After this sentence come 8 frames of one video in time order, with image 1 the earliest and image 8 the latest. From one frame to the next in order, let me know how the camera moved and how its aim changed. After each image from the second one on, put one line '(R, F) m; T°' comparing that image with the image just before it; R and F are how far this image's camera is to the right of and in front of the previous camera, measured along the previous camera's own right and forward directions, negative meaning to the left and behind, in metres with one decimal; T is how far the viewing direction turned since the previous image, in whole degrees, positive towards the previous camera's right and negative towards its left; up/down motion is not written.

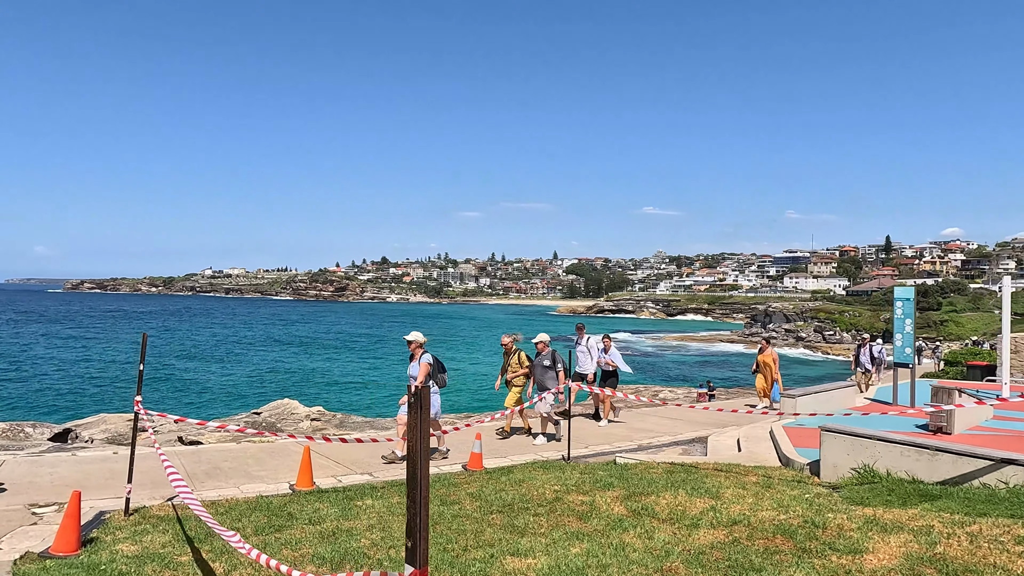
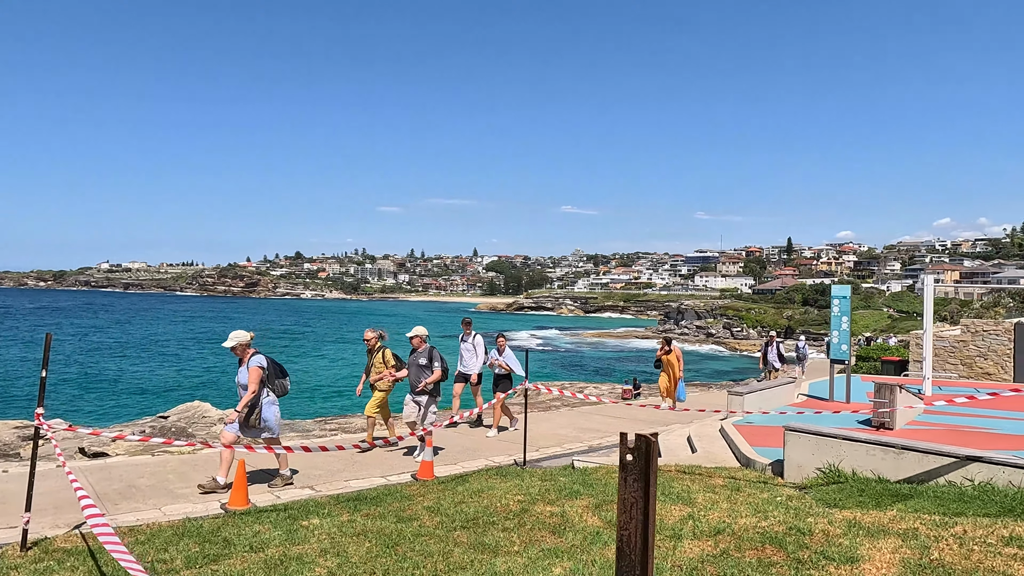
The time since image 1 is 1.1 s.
(-0.4, +0.5) m; +7°
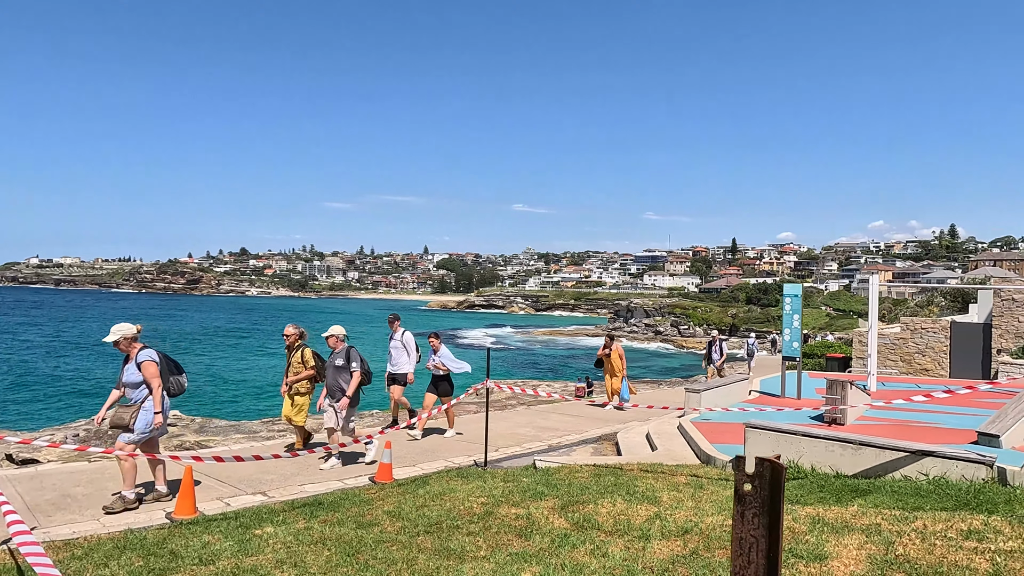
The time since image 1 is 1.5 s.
(-0.1, +0.2) m; +4°
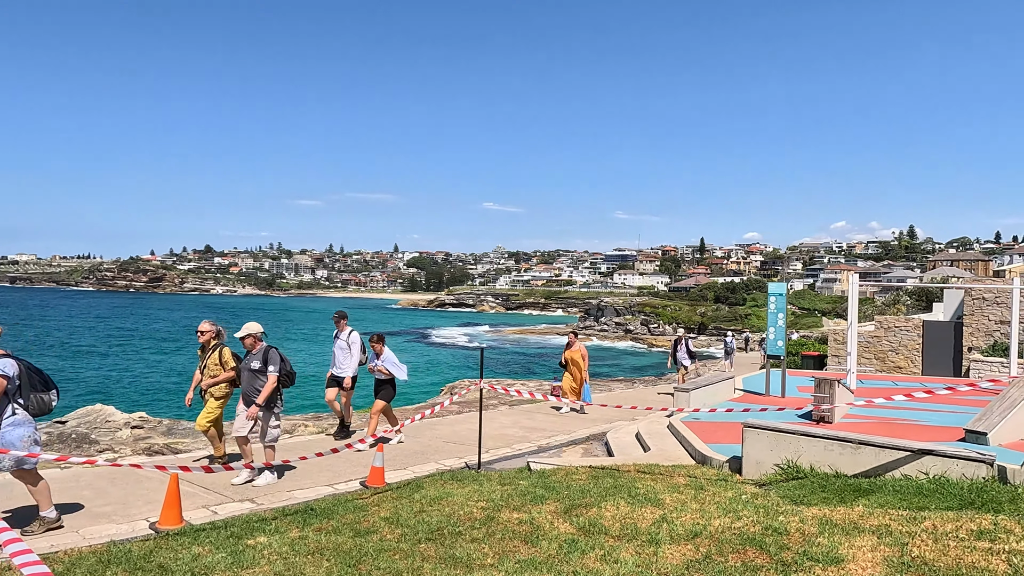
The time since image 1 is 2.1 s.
(-0.3, +0.2) m; +3°
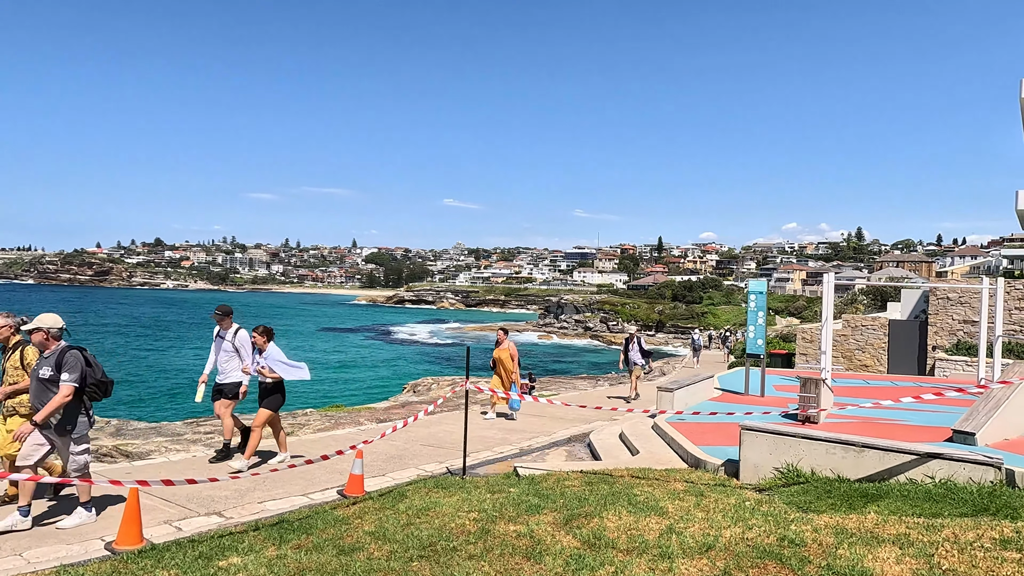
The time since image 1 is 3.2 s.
(-0.3, +0.4) m; +3°
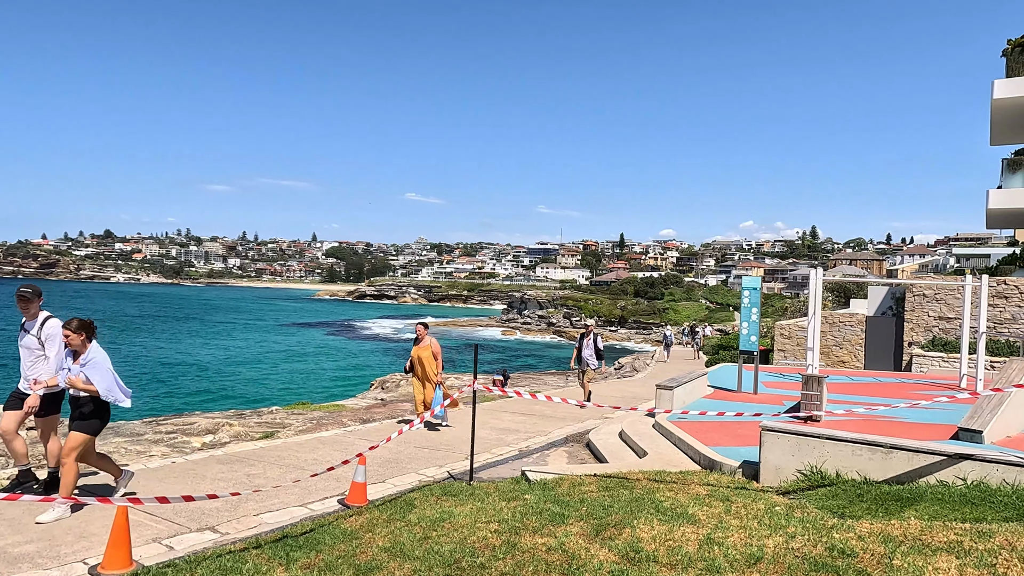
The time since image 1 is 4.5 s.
(-0.5, +0.4) m; +3°
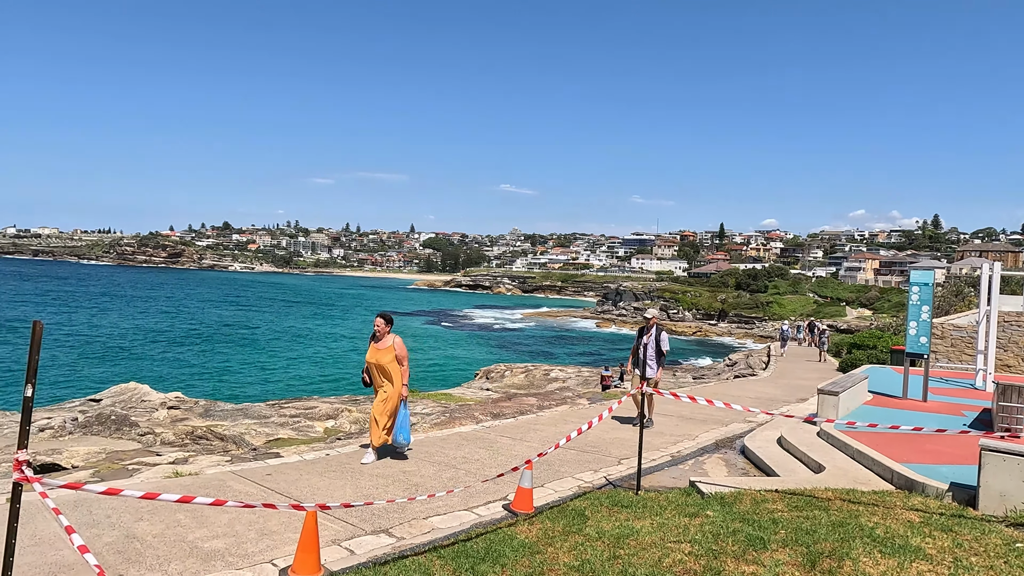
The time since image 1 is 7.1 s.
(-0.7, +0.4) m; -8°
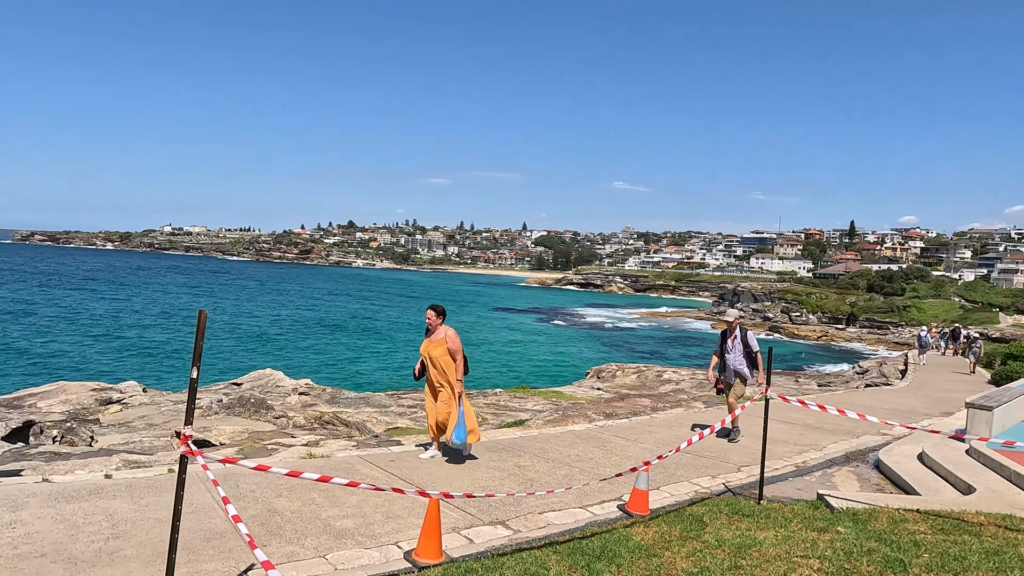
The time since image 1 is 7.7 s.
(-0.1, 0.0) m; -9°
